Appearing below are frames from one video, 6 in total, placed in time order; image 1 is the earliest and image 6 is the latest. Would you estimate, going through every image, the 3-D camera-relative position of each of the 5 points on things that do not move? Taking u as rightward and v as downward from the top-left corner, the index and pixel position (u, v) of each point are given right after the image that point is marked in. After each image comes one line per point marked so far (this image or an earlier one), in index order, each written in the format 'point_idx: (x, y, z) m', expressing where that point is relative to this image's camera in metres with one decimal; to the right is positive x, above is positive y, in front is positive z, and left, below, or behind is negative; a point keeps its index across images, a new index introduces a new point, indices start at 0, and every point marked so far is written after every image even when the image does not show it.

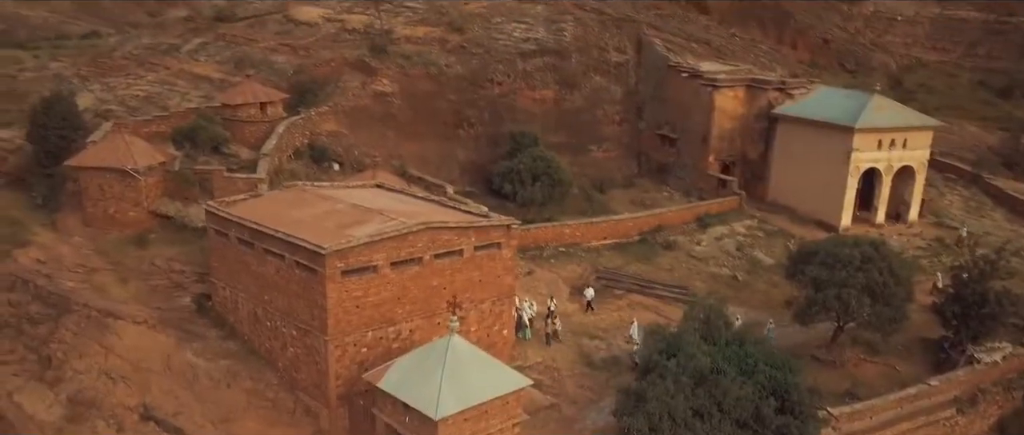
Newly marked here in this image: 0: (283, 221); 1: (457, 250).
0: (-3.7, -0.1, +17.4) m
1: (-0.9, -0.5, +17.8) m
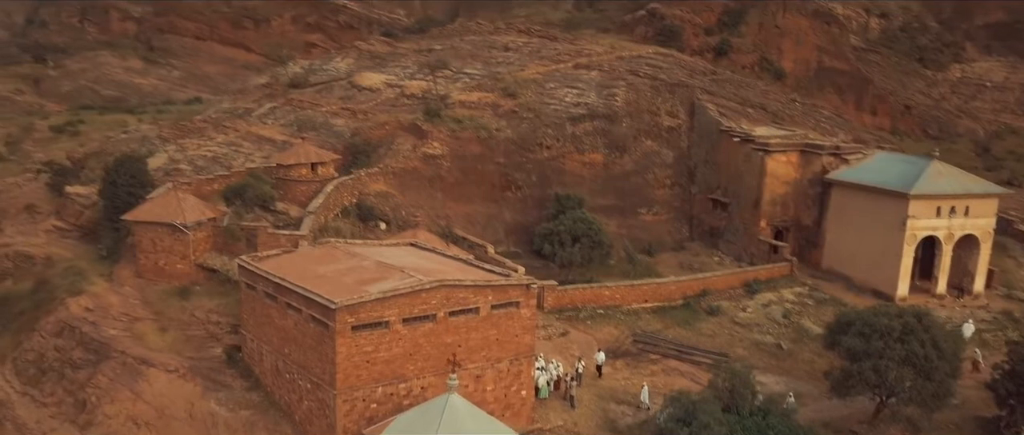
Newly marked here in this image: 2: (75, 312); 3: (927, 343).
0: (-3.5, -1.0, +18.0) m
1: (-0.7, -1.5, +18.0) m
2: (-8.2, -1.8, +20.0) m
3: (+7.5, -2.3, +19.3) m
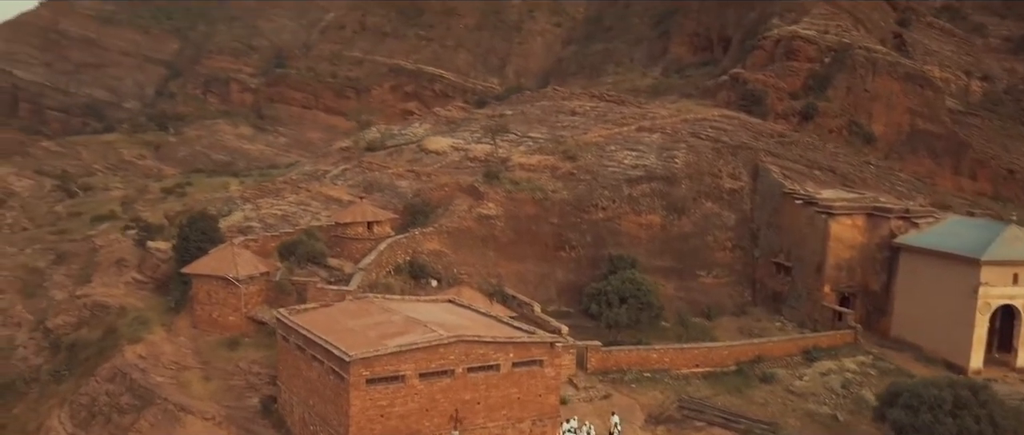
0: (-3.1, -1.9, +18.4) m
1: (-0.3, -2.5, +17.9) m
2: (-7.5, -2.8, +20.9) m
3: (+8.0, -3.4, +18.0) m
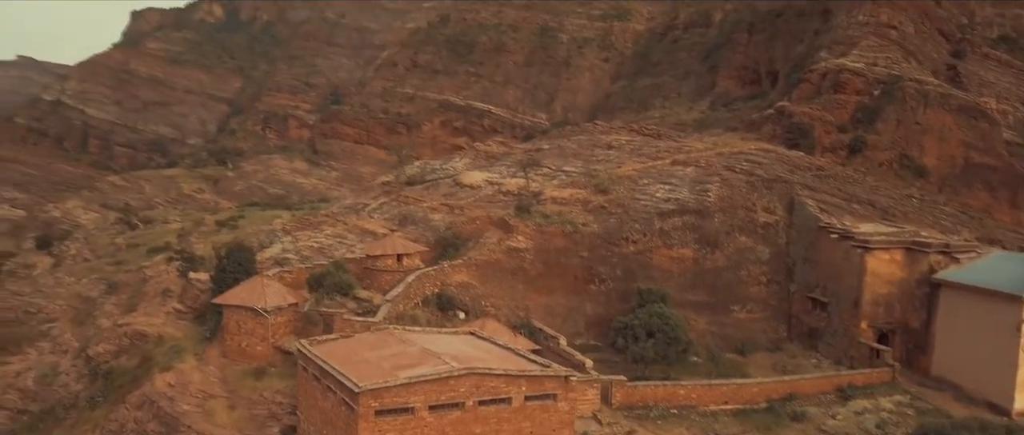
0: (-2.8, -2.5, +18.5) m
1: (-0.1, -3.0, +17.8) m
2: (-7.1, -3.4, +21.3) m
3: (+8.1, -3.9, +17.3) m
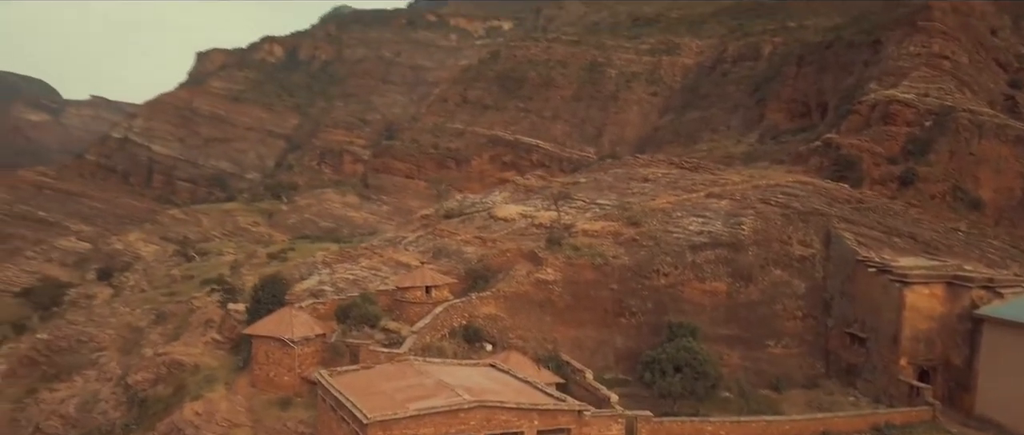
0: (-2.6, -3.0, +18.5) m
1: (+0.1, -3.5, +17.6) m
2: (-6.6, -4.0, +21.5) m
3: (+8.3, -4.4, +16.4) m
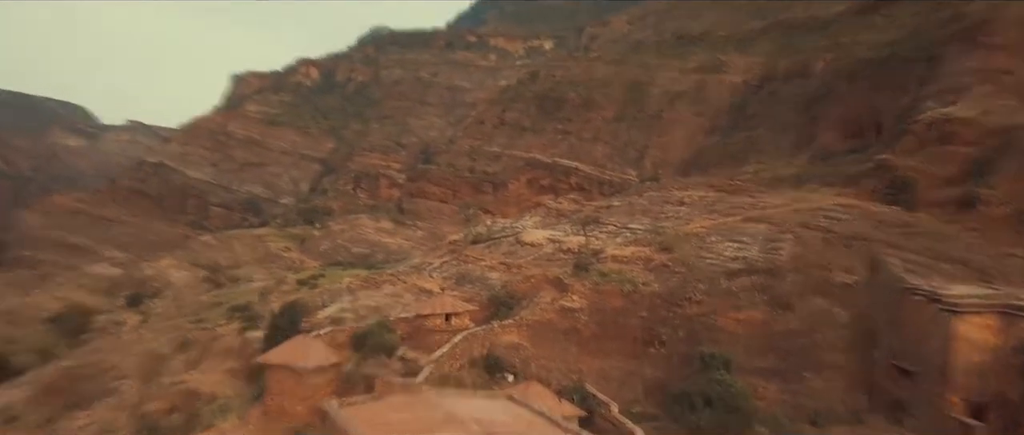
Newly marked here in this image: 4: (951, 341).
0: (-2.3, -3.4, +17.5) m
1: (+0.3, -3.9, +16.5) m
2: (-6.2, -4.5, +20.8) m
3: (+8.4, -4.7, +14.8) m
4: (+8.5, -2.4, +20.5) m
